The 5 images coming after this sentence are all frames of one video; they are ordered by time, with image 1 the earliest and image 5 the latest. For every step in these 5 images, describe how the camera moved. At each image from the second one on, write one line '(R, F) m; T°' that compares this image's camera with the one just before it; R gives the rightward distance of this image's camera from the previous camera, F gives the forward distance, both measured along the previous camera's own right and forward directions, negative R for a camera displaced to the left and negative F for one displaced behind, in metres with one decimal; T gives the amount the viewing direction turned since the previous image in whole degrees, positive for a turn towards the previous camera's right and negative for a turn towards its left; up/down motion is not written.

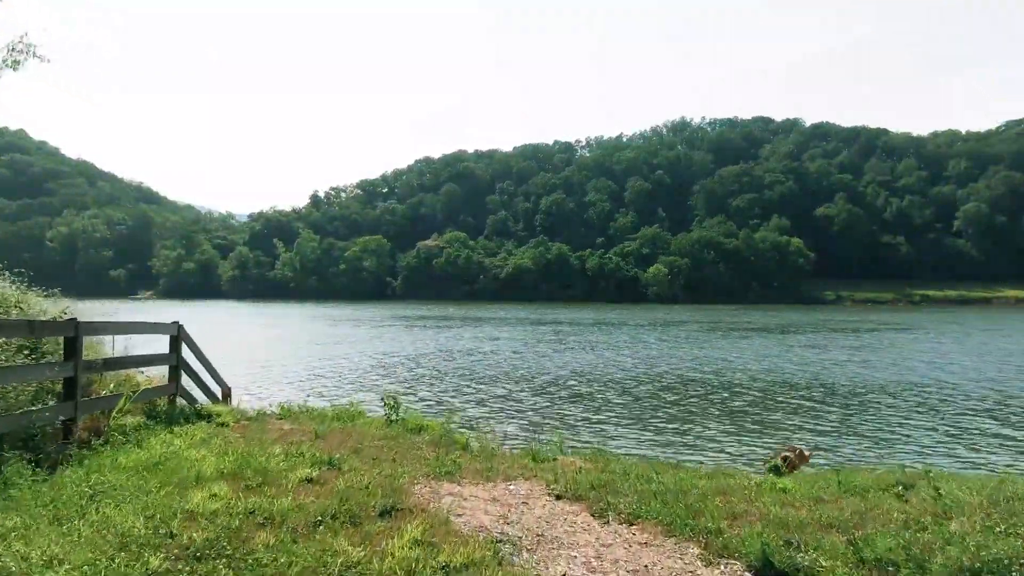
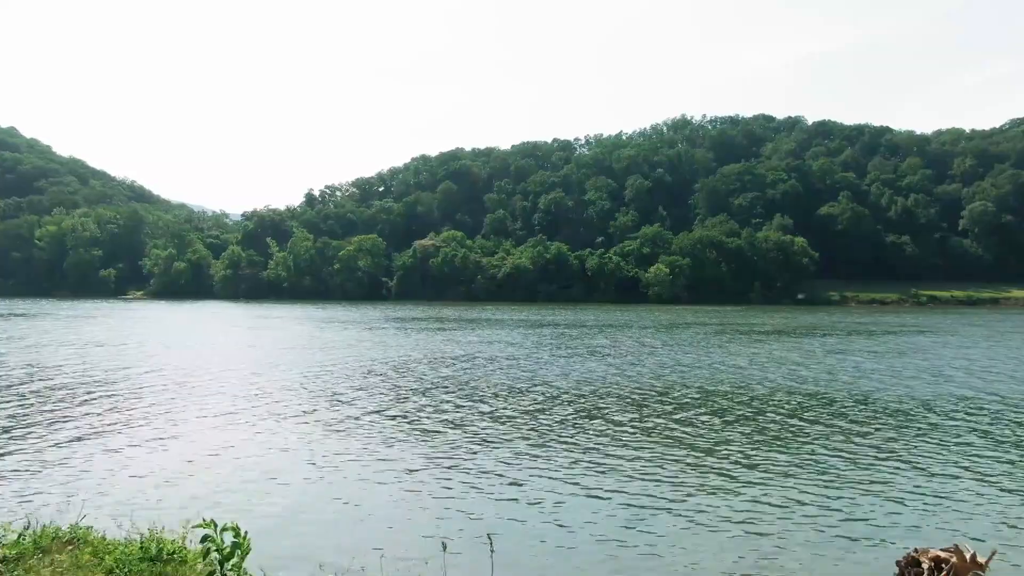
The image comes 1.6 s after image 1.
(0.0, +2.4) m; 0°
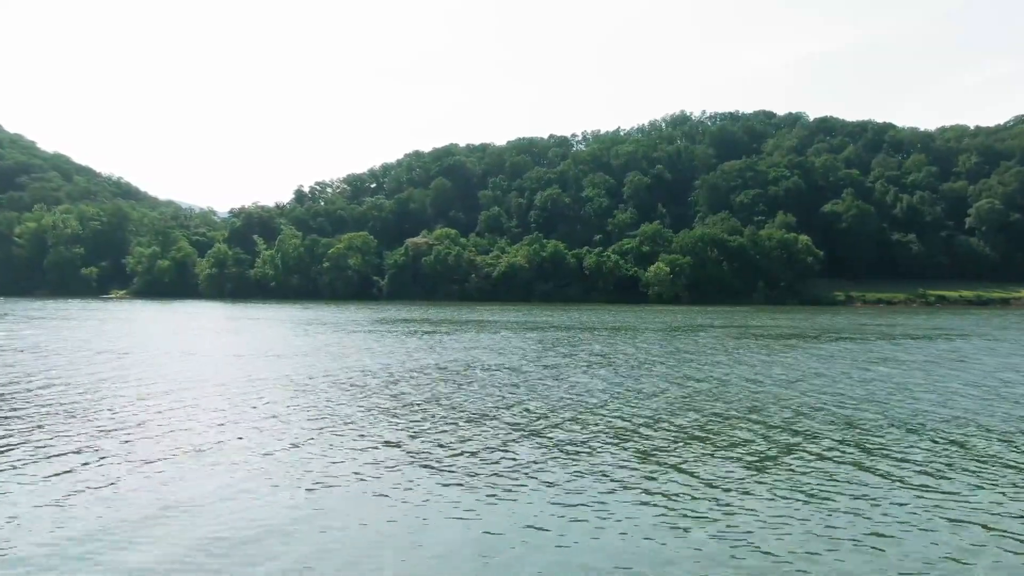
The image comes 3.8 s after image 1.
(0.0, +3.7) m; 0°
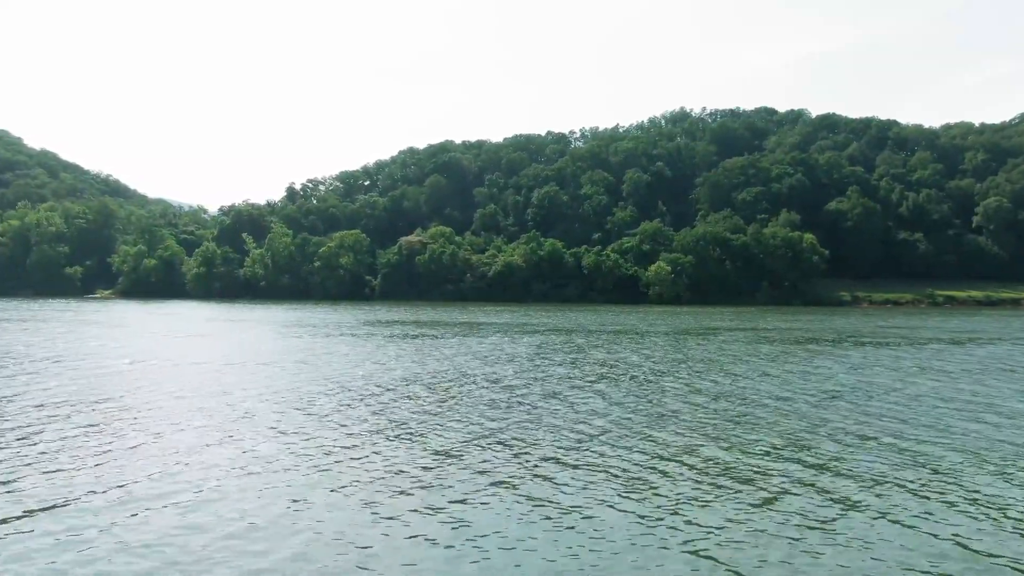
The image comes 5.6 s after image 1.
(+0.1, +3.2) m; 0°
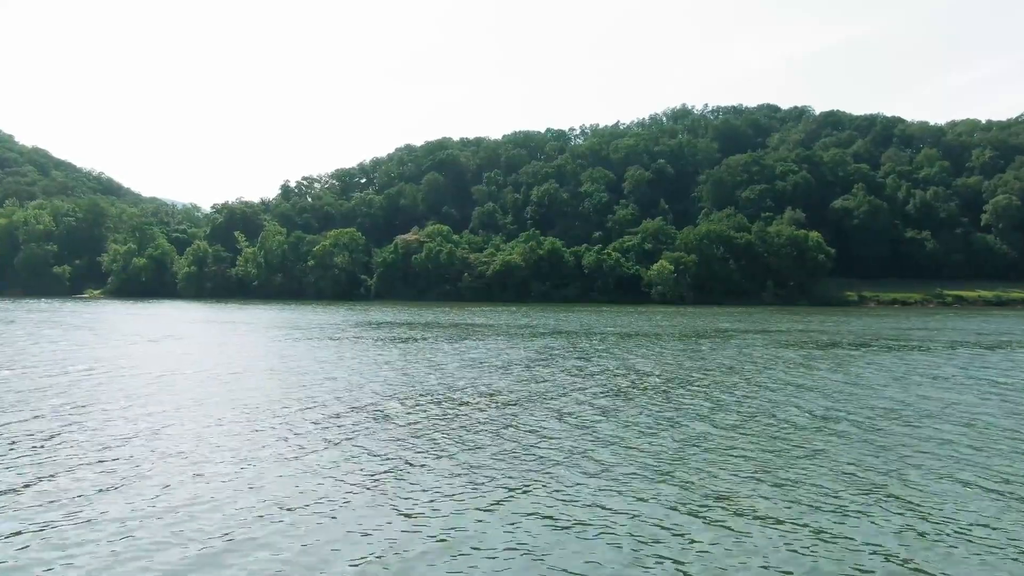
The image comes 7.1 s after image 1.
(0.0, +2.6) m; 0°
